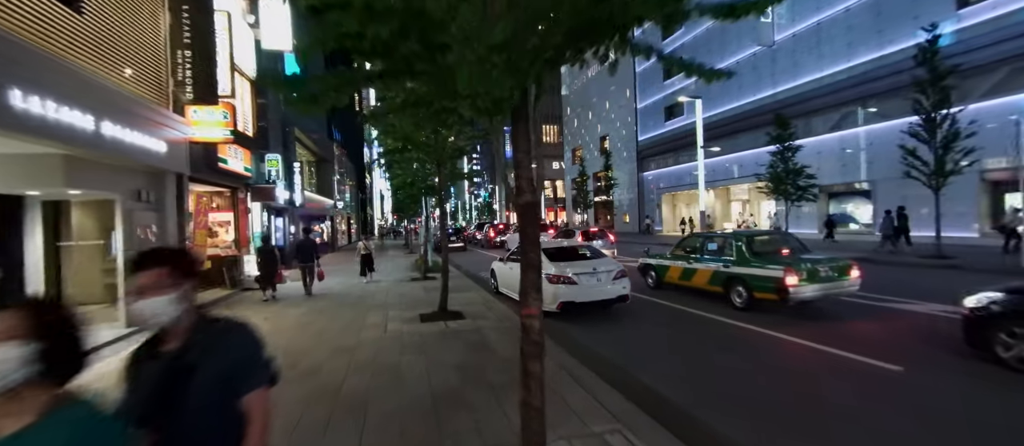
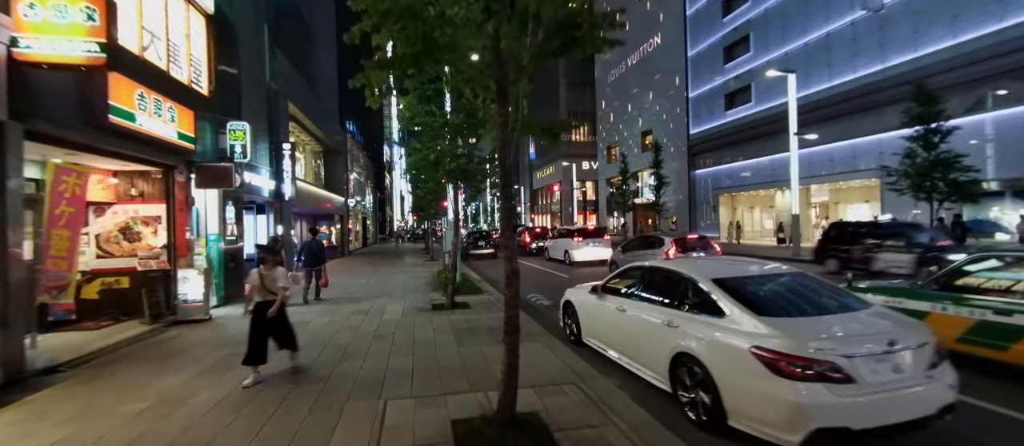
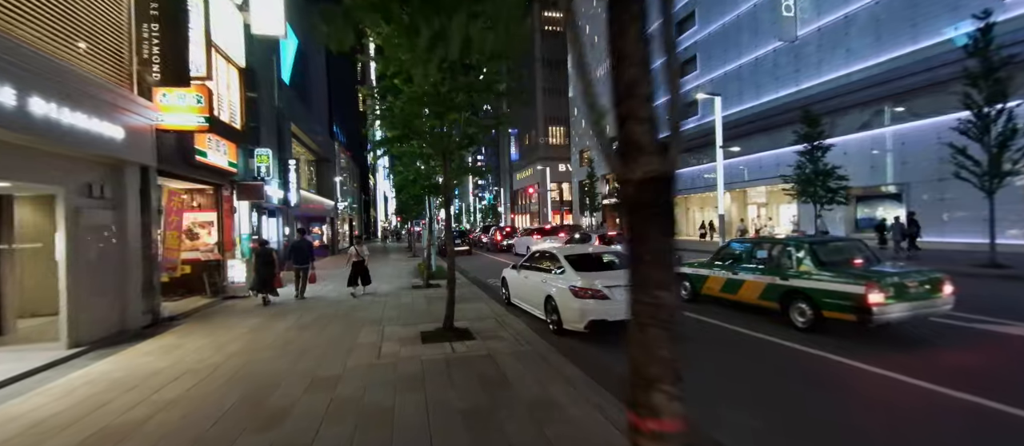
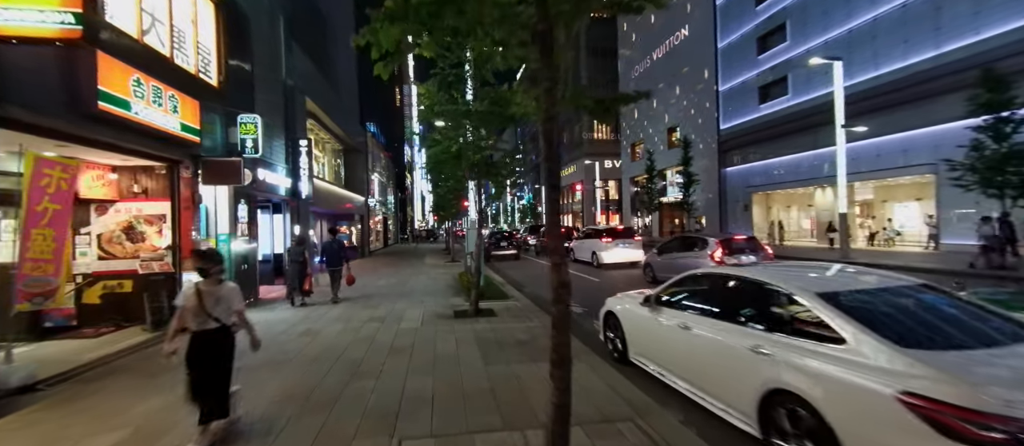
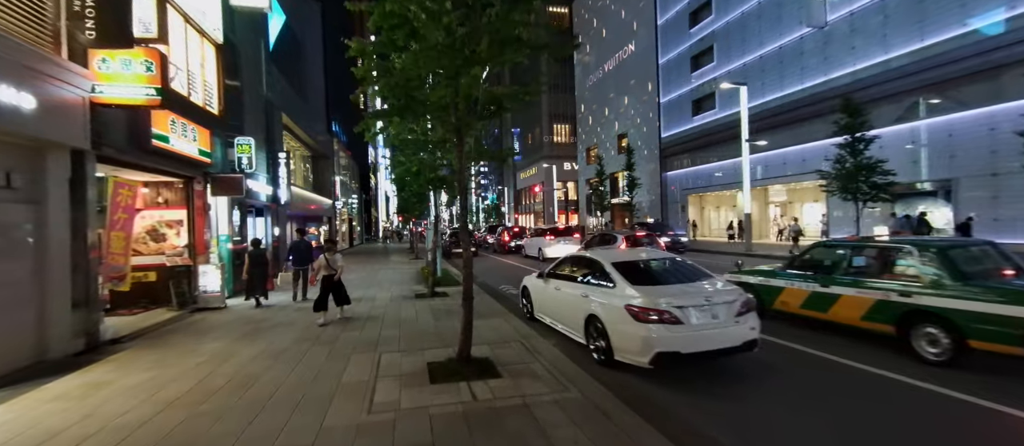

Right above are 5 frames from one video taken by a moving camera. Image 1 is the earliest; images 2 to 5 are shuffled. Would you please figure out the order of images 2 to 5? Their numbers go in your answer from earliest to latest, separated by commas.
3, 5, 2, 4
